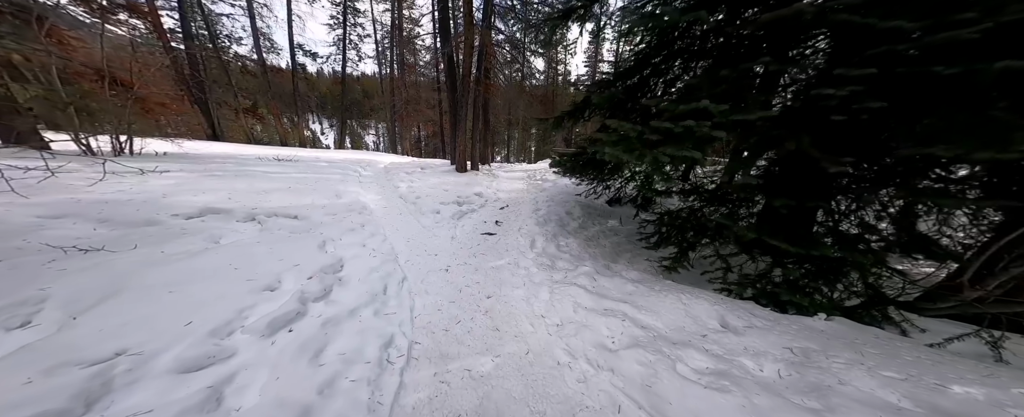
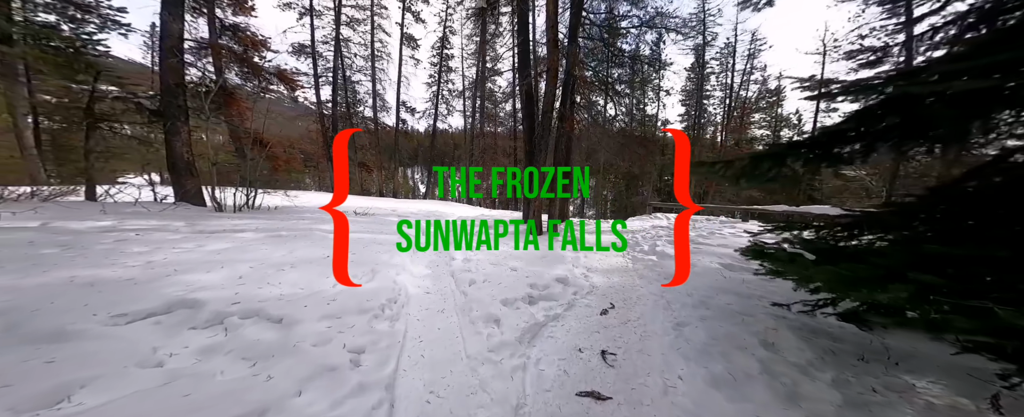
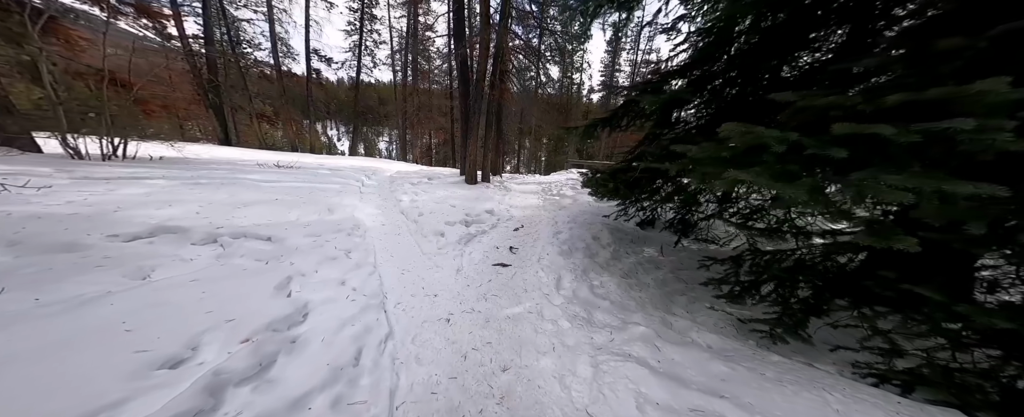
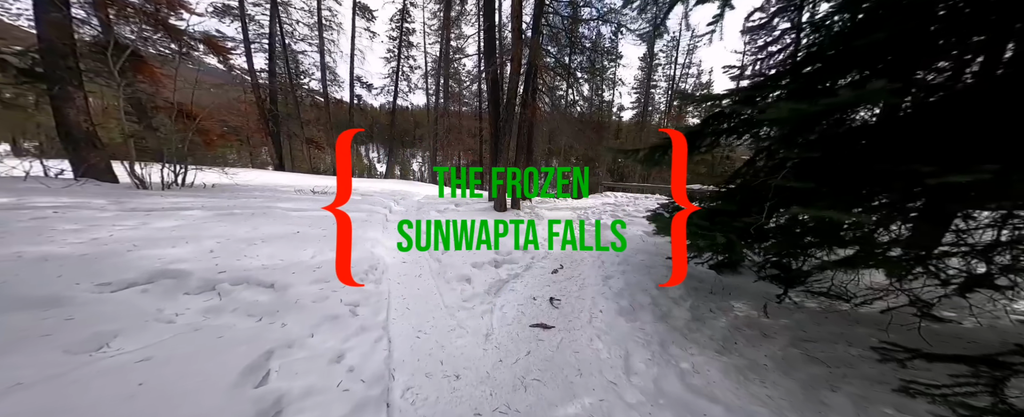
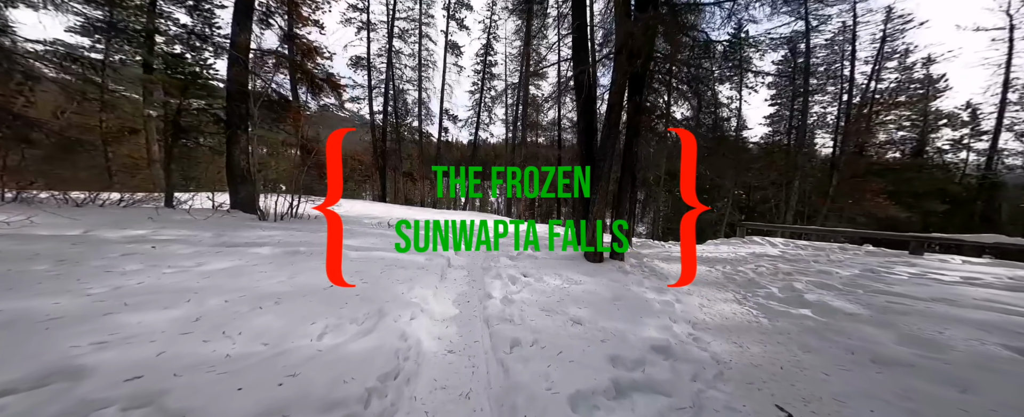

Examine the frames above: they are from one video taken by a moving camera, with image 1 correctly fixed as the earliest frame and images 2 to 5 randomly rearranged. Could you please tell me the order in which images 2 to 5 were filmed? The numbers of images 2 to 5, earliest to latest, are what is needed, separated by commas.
3, 4, 2, 5
